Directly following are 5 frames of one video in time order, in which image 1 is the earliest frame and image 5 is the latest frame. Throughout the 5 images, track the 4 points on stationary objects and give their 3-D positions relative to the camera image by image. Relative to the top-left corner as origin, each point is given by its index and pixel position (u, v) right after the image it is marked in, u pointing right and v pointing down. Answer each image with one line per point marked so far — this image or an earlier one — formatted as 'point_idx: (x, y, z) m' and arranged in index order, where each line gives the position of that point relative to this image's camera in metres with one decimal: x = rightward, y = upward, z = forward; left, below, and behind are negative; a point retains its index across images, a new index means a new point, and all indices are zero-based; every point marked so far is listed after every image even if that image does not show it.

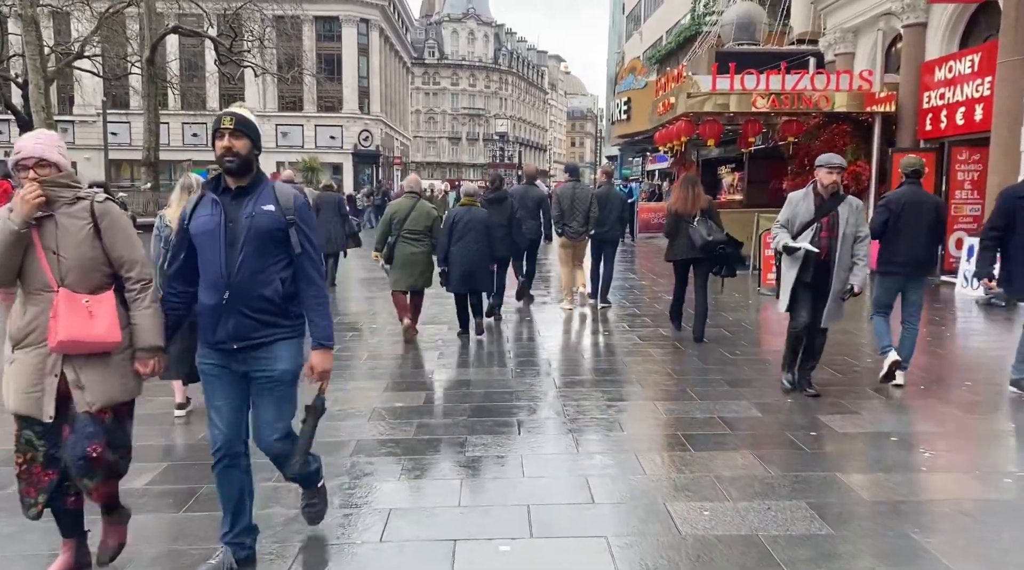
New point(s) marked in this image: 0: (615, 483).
0: (+0.5, -1.0, +4.1) m
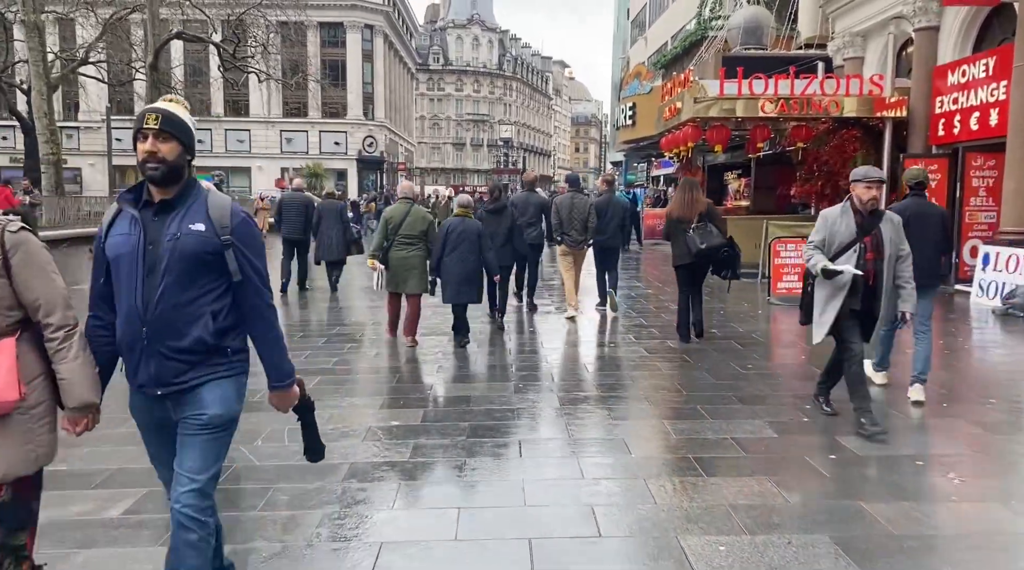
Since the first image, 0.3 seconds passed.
0: (+0.5, -1.1, +3.9) m
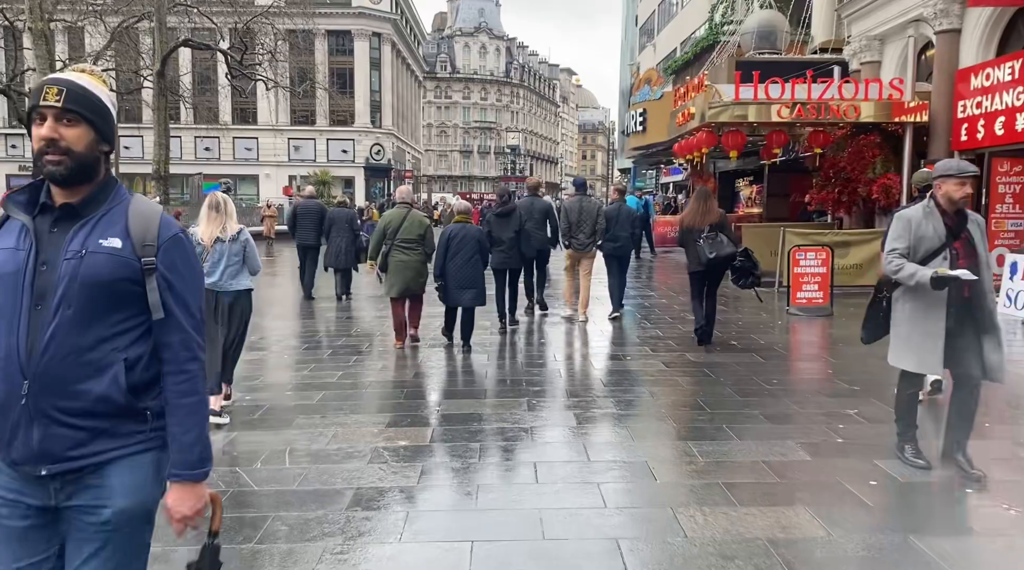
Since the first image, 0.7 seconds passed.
0: (+0.6, -1.2, +3.6) m
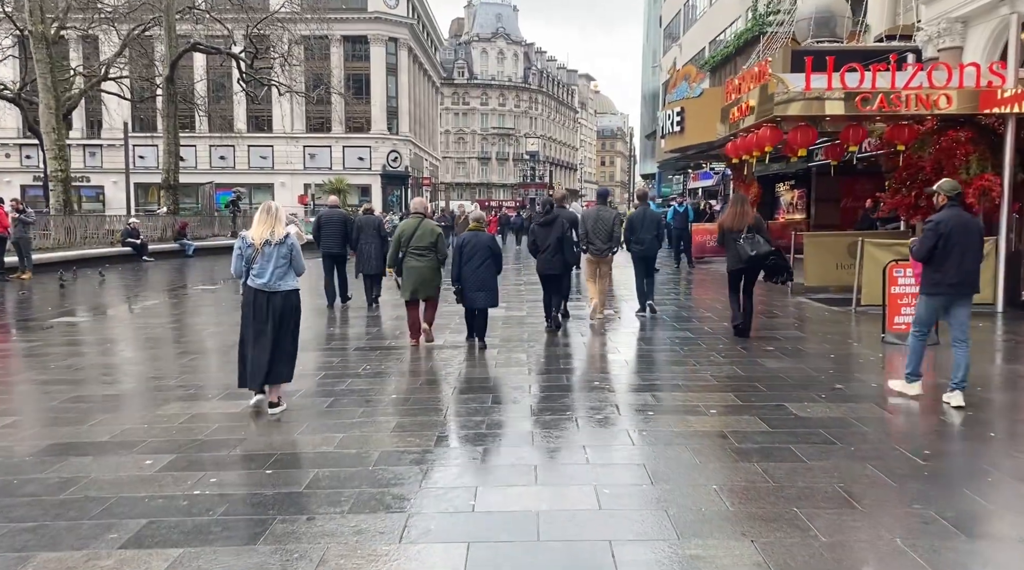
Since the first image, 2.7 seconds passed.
0: (+0.9, -1.4, +1.8) m
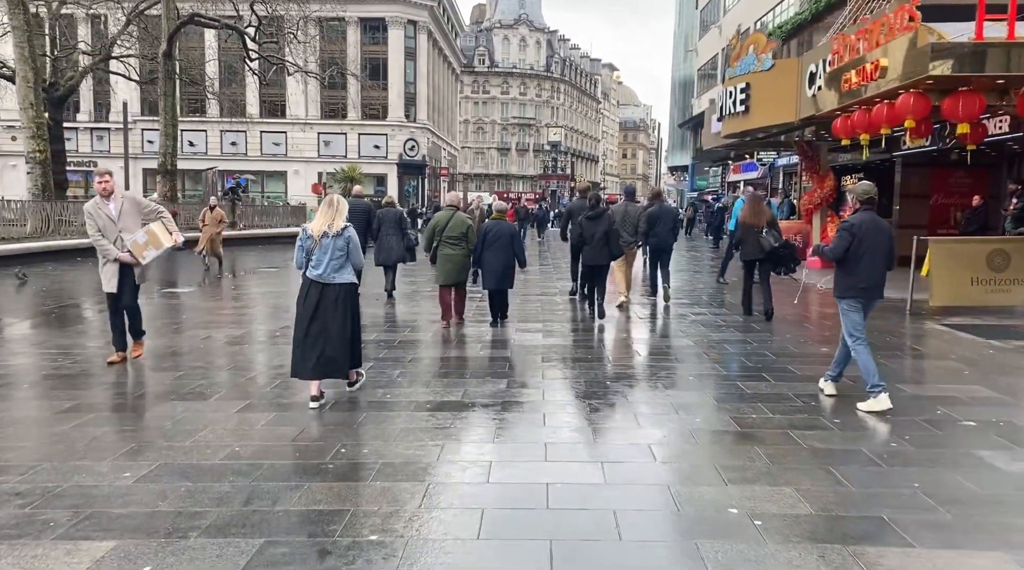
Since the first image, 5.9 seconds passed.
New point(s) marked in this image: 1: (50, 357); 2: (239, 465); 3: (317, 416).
0: (+1.1, -1.7, -1.2) m
1: (-5.0, -0.8, +8.6) m
2: (-1.6, -1.1, +4.8) m
3: (-1.4, -1.0, +5.9) m
